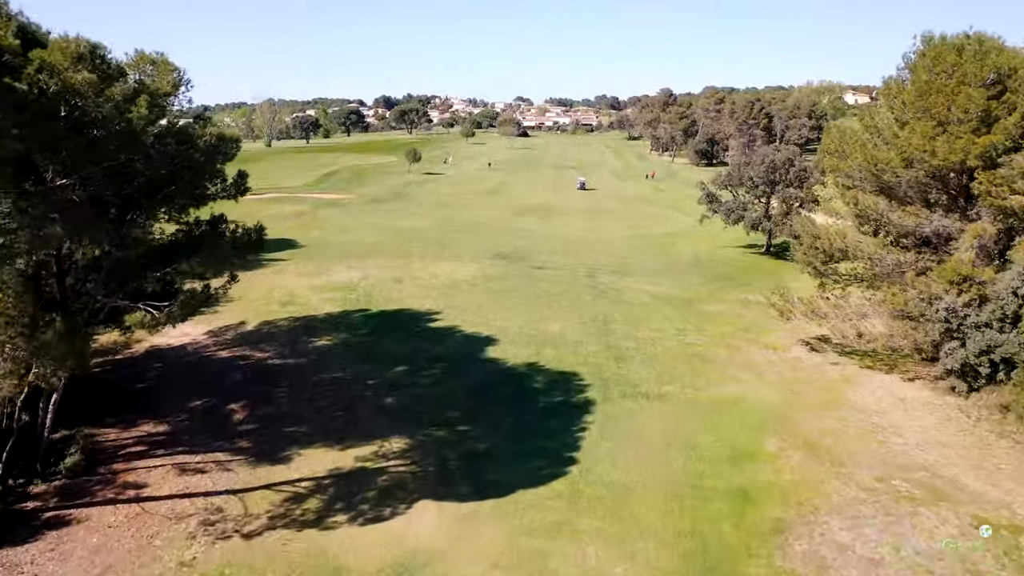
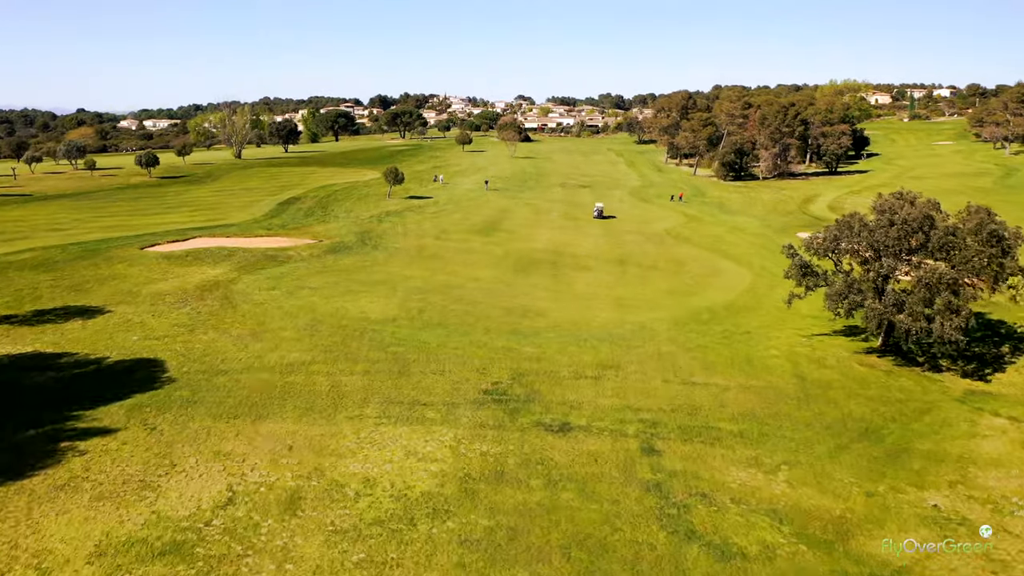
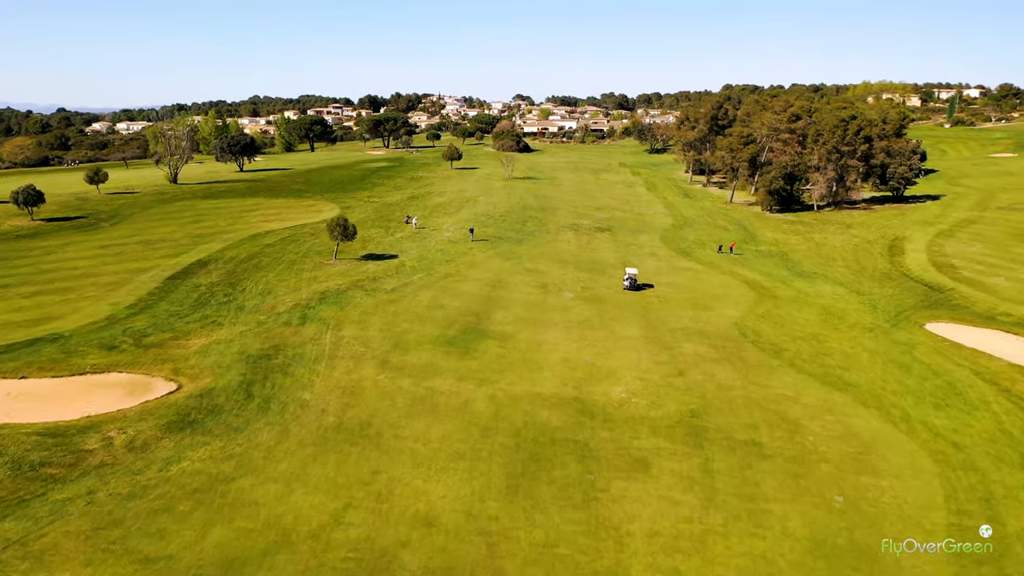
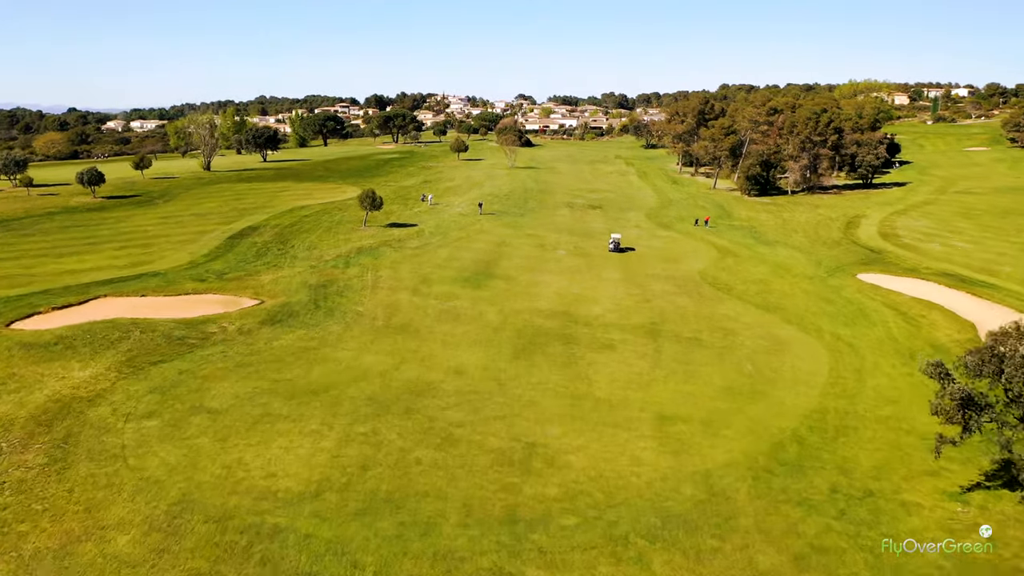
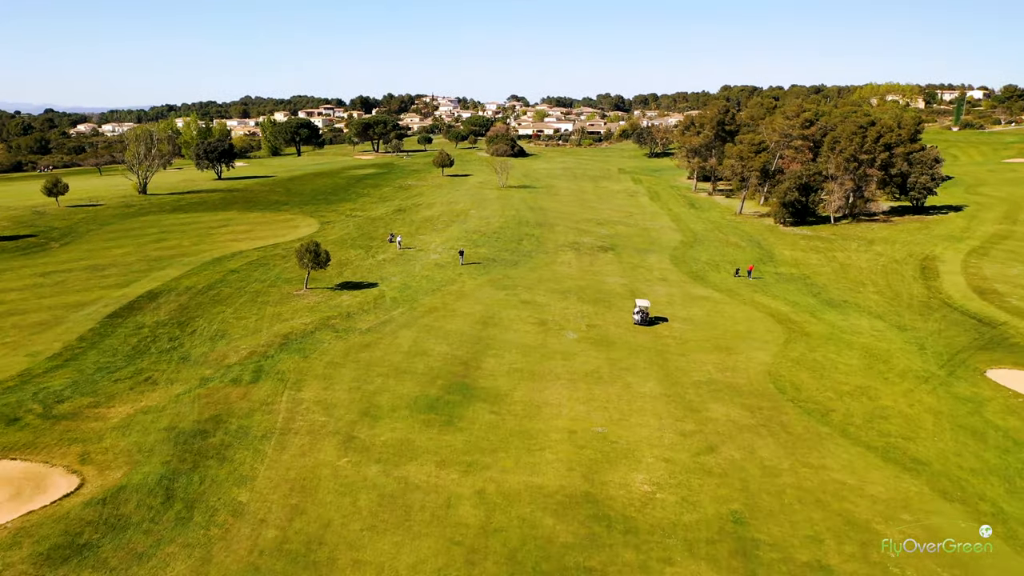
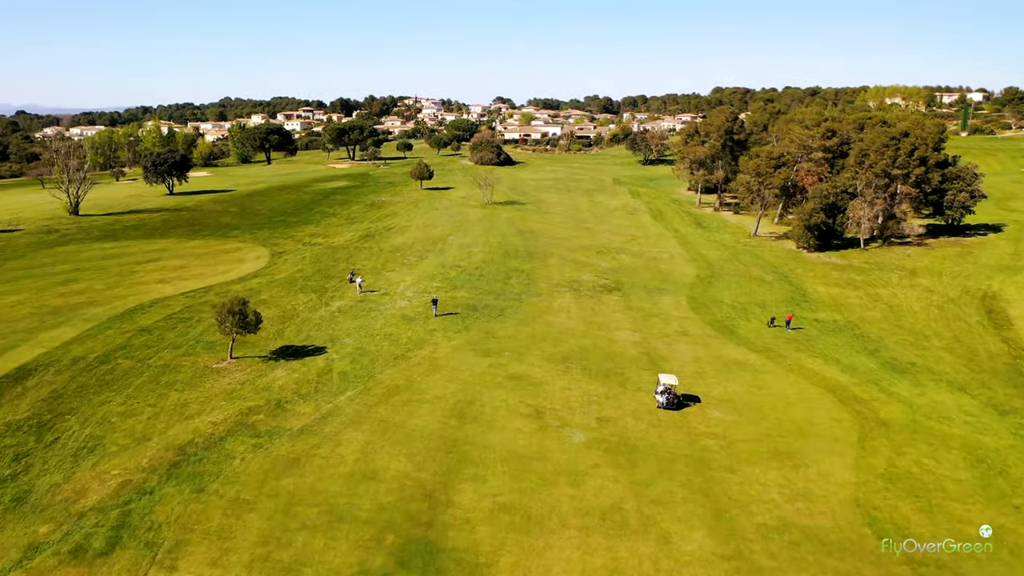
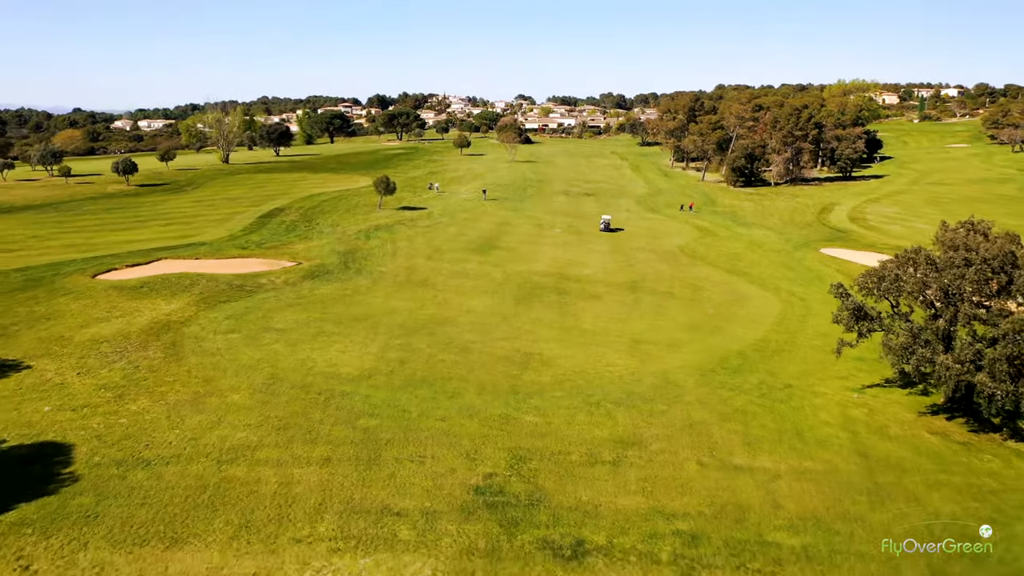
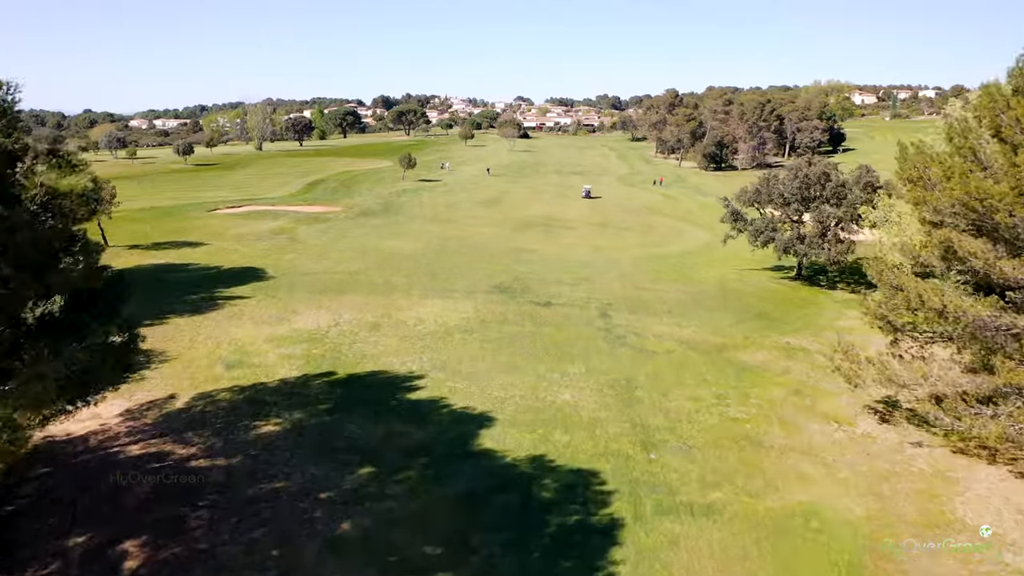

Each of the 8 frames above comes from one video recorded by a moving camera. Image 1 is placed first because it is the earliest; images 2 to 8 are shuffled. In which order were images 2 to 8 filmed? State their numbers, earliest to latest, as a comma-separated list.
8, 2, 7, 4, 3, 5, 6
